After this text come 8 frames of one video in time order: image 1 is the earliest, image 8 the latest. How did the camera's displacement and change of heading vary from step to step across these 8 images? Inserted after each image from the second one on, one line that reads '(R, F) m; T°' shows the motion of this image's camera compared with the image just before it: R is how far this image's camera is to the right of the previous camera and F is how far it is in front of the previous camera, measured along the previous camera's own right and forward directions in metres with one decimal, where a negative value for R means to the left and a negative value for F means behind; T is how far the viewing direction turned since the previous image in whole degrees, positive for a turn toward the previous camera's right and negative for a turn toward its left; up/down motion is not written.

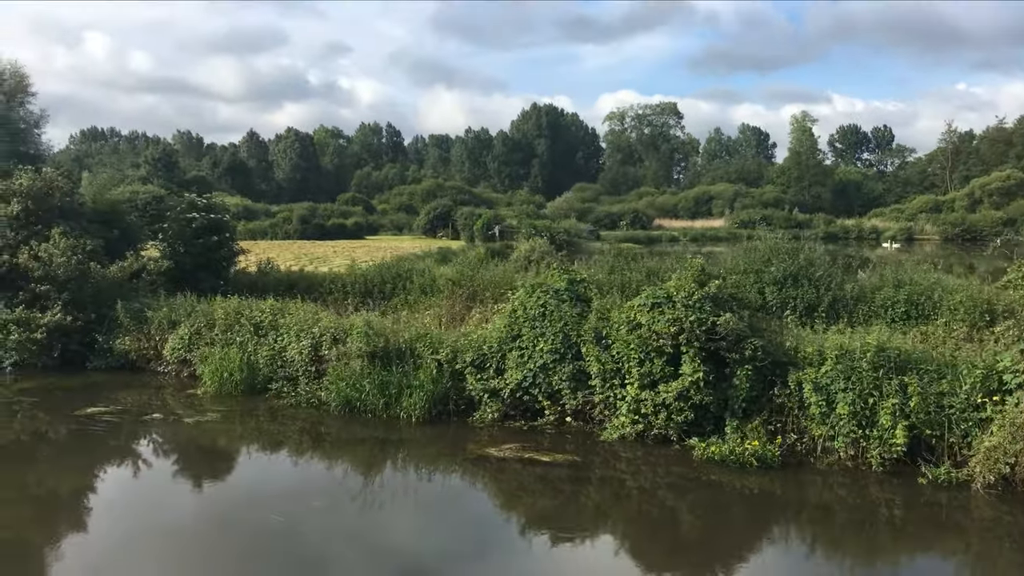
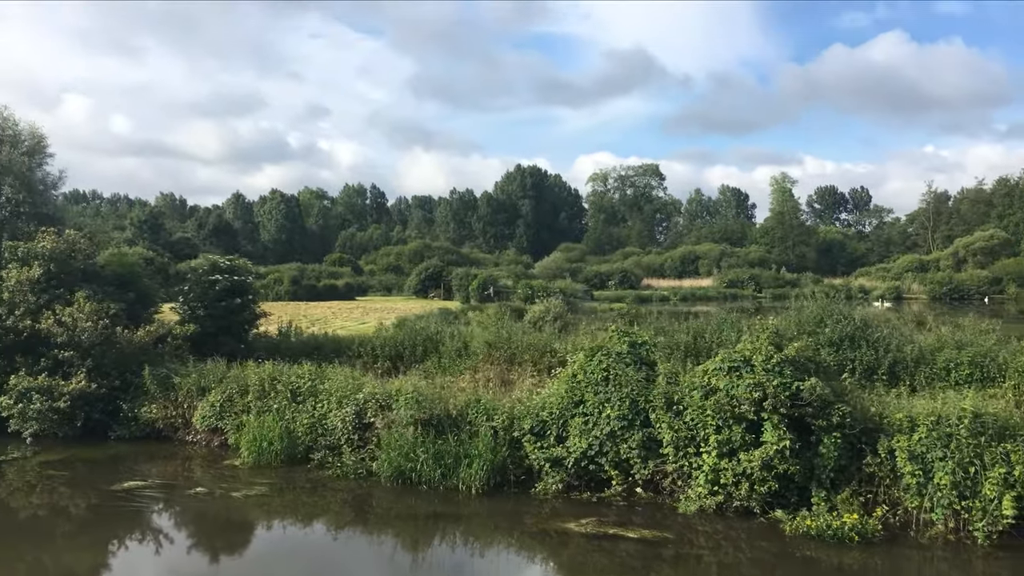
(-1.0, +0.4) m; +1°
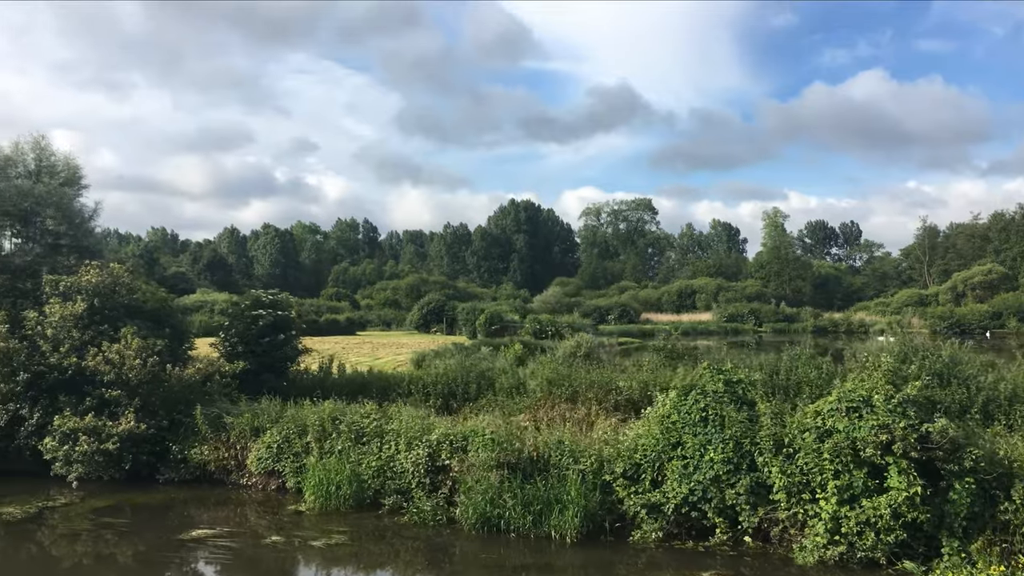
(-1.2, +0.5) m; +1°
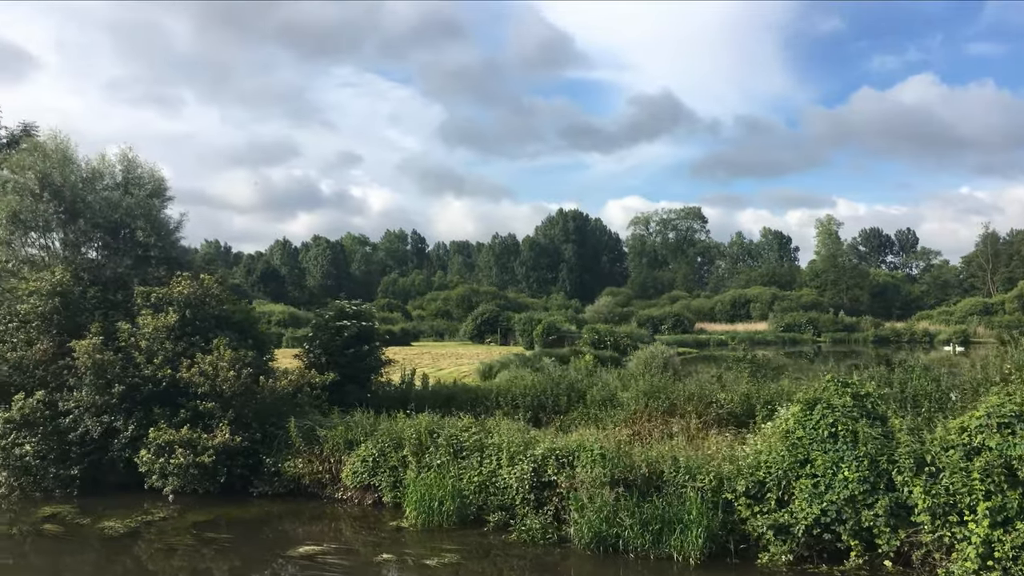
(-0.8, +0.4) m; -3°
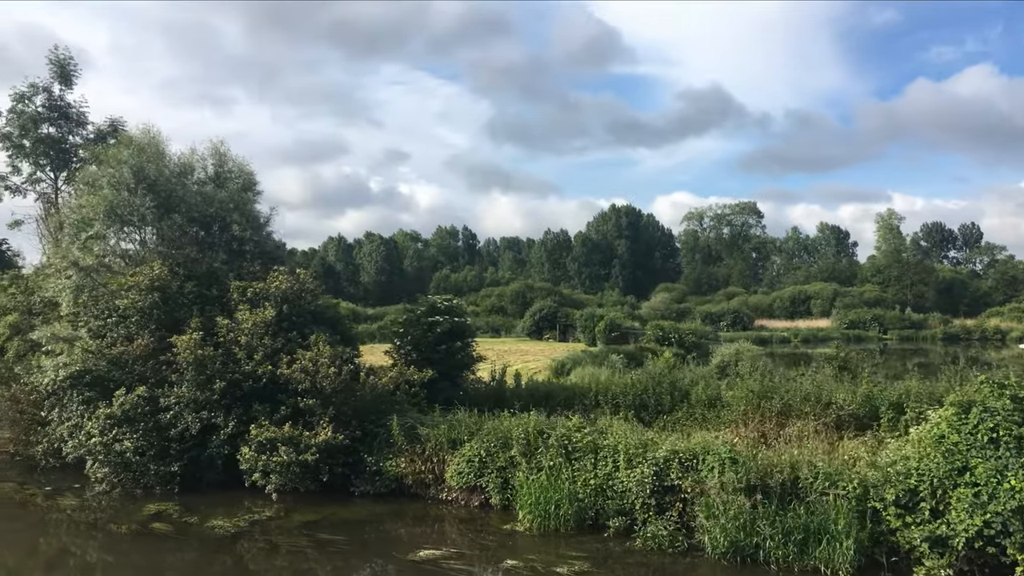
(-0.9, +0.5) m; -3°
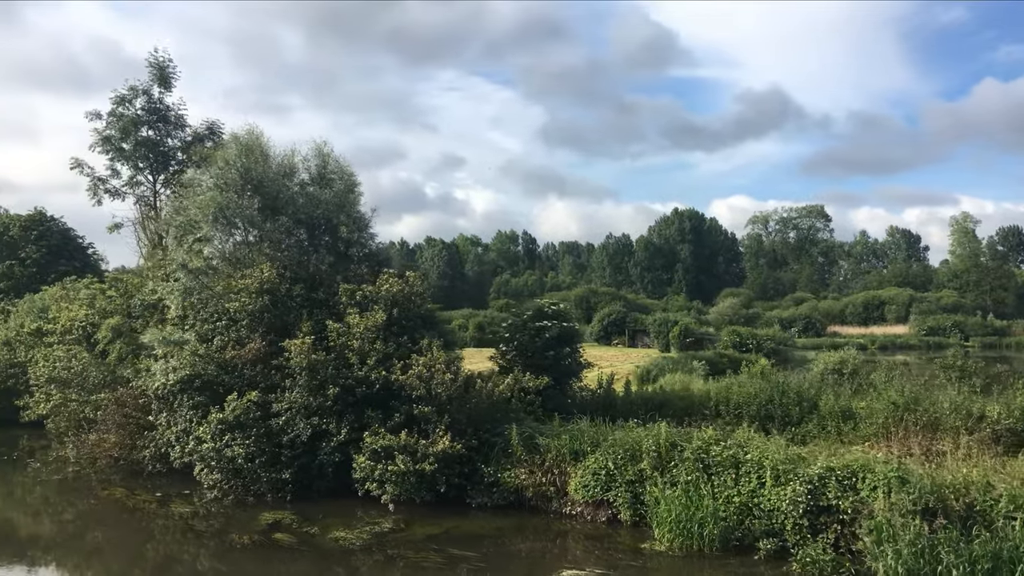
(-1.0, +0.6) m; -4°
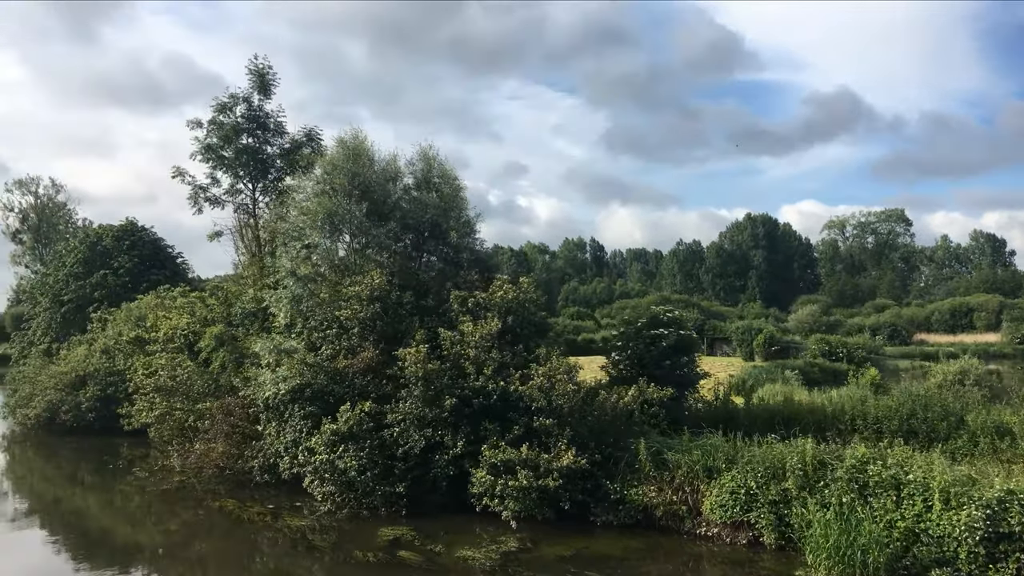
(-0.8, +0.6) m; -4°
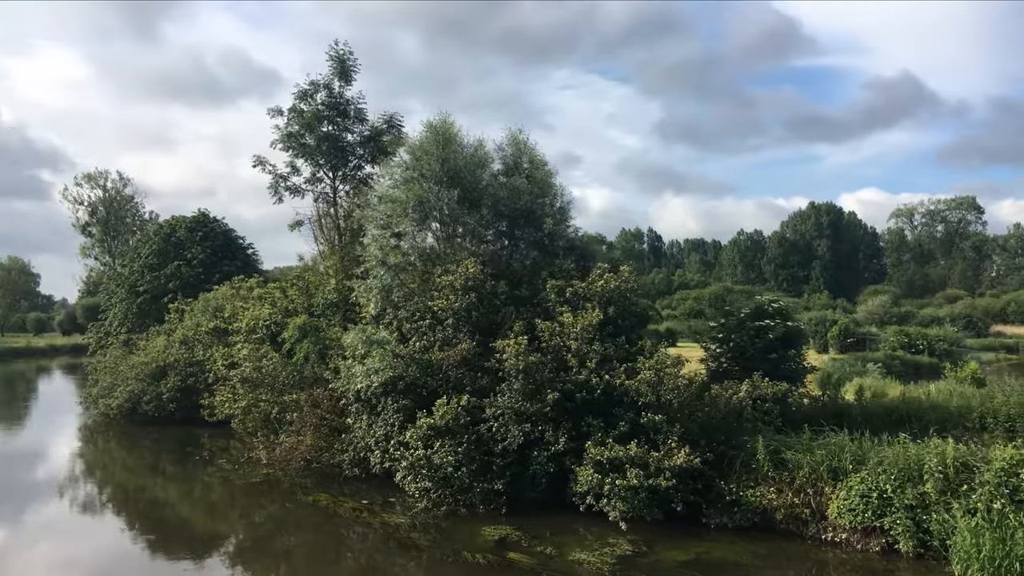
(-0.7, +0.6) m; -4°
